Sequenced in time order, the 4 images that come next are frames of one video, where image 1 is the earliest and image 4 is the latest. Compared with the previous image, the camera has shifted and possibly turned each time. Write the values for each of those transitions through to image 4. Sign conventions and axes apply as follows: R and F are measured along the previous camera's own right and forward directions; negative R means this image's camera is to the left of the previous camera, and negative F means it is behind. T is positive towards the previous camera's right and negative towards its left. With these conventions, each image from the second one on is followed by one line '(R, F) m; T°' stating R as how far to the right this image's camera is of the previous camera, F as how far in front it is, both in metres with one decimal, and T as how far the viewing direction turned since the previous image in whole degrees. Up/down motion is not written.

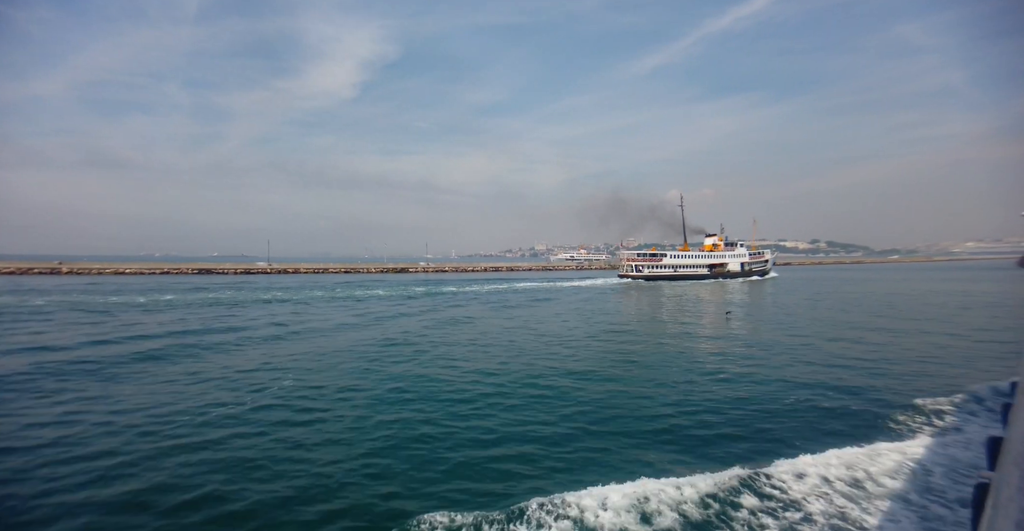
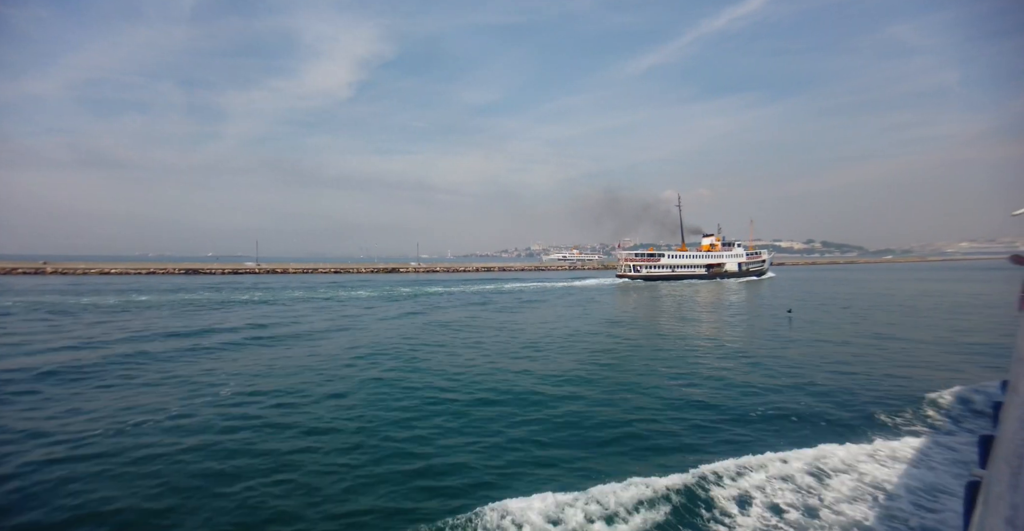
(+0.4, +1.1) m; 0°
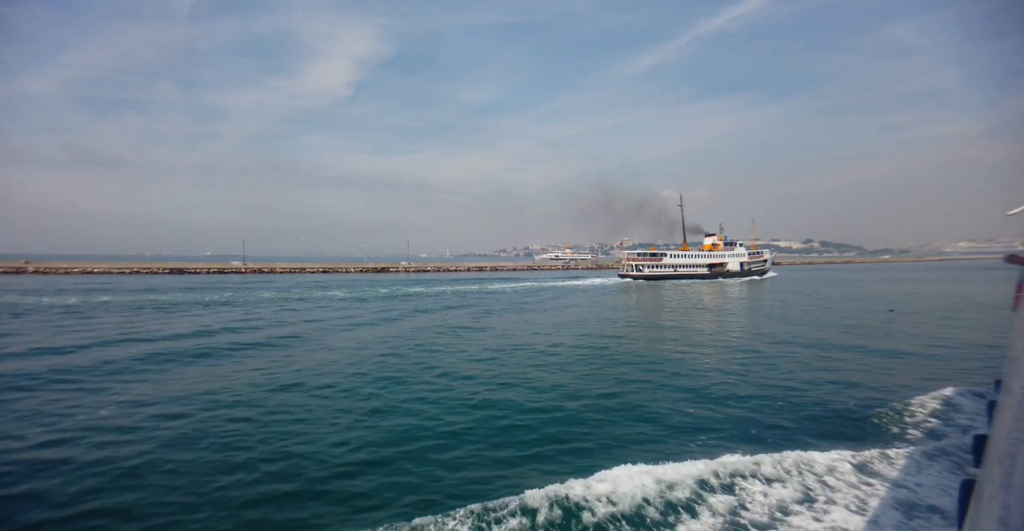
(+1.1, +0.9) m; 0°
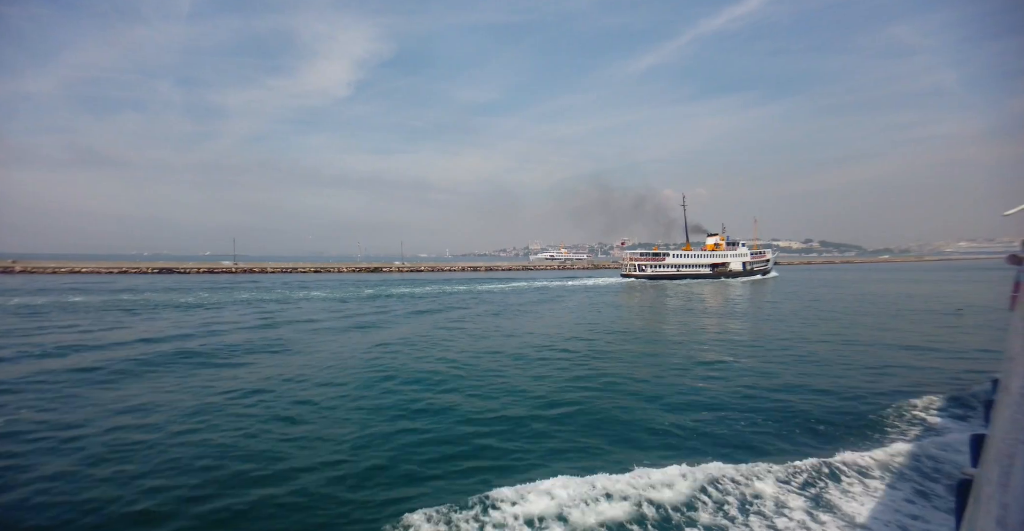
(+0.8, +0.7) m; 0°
